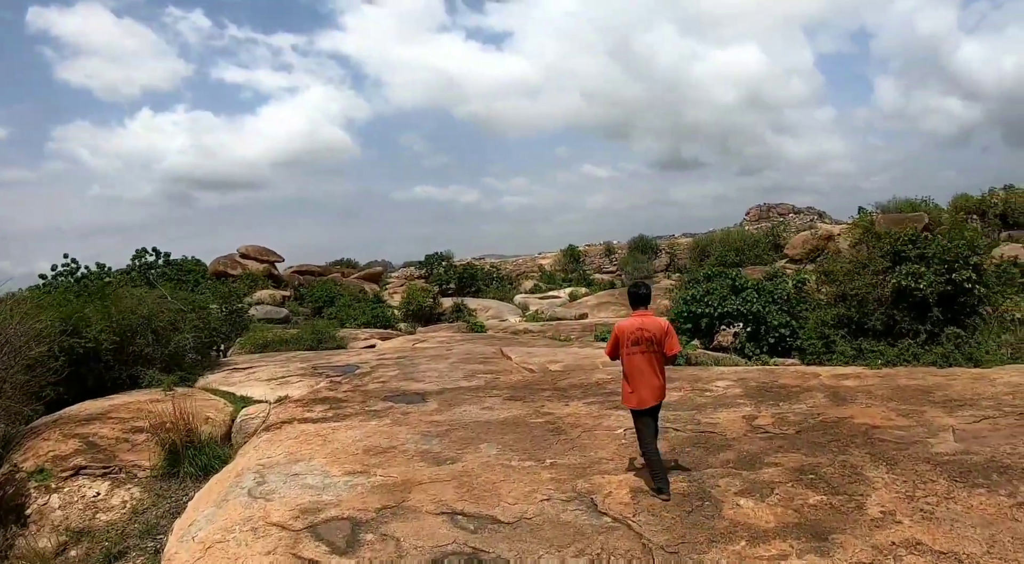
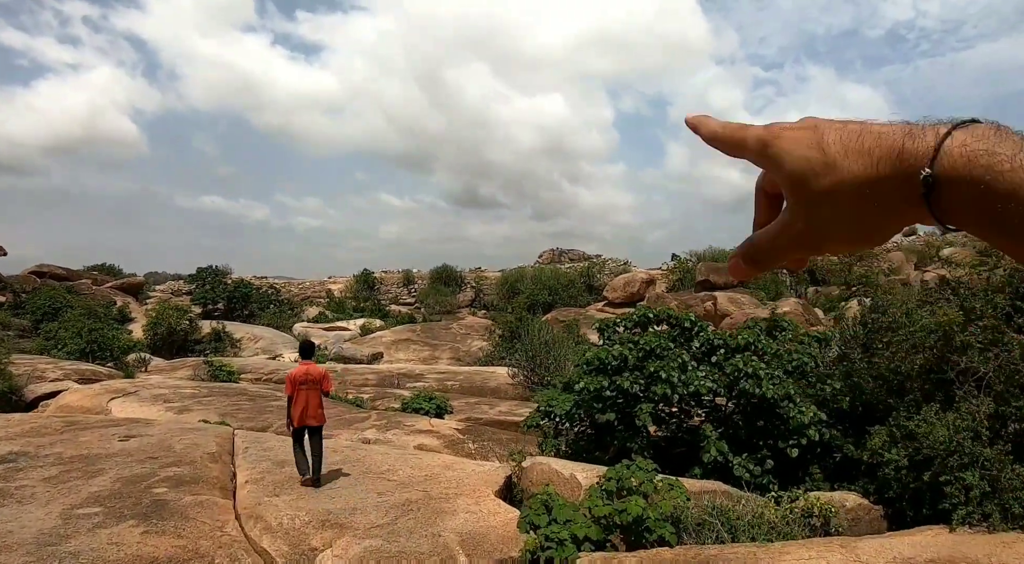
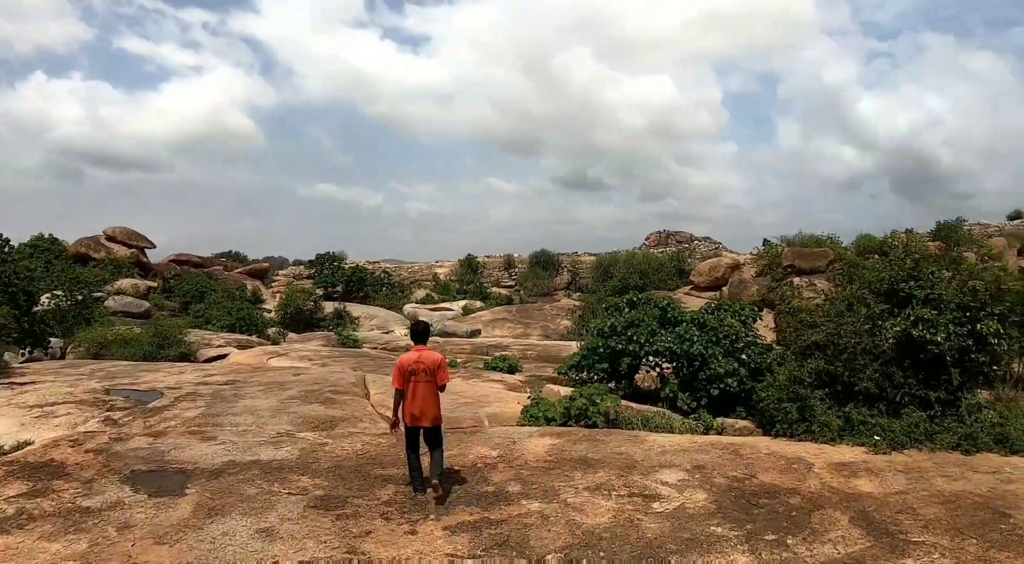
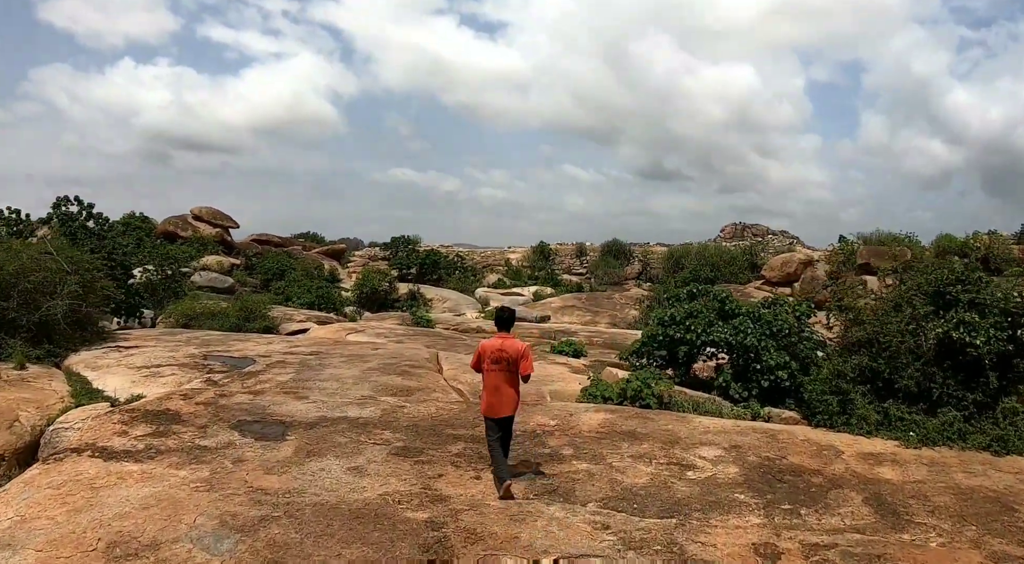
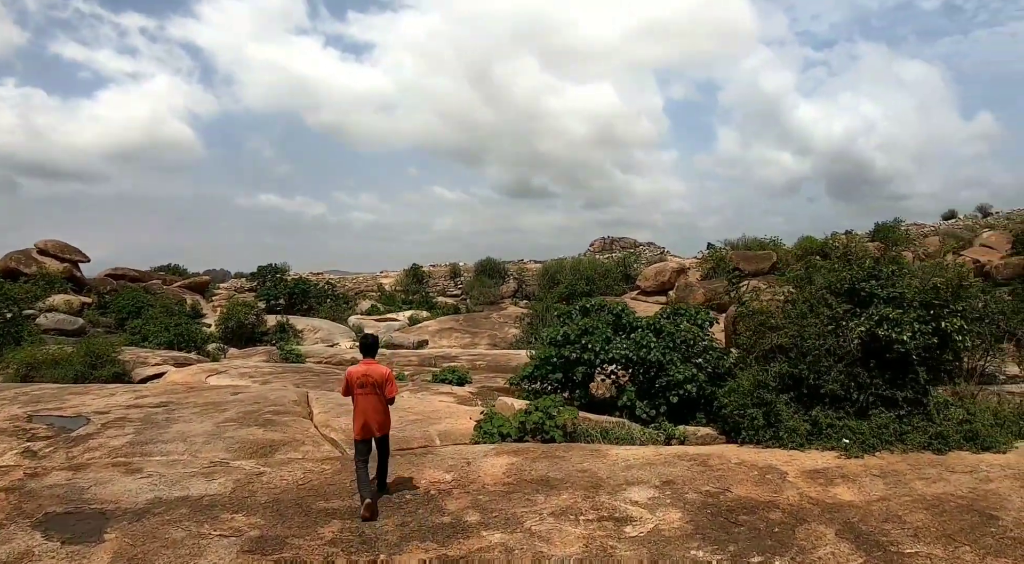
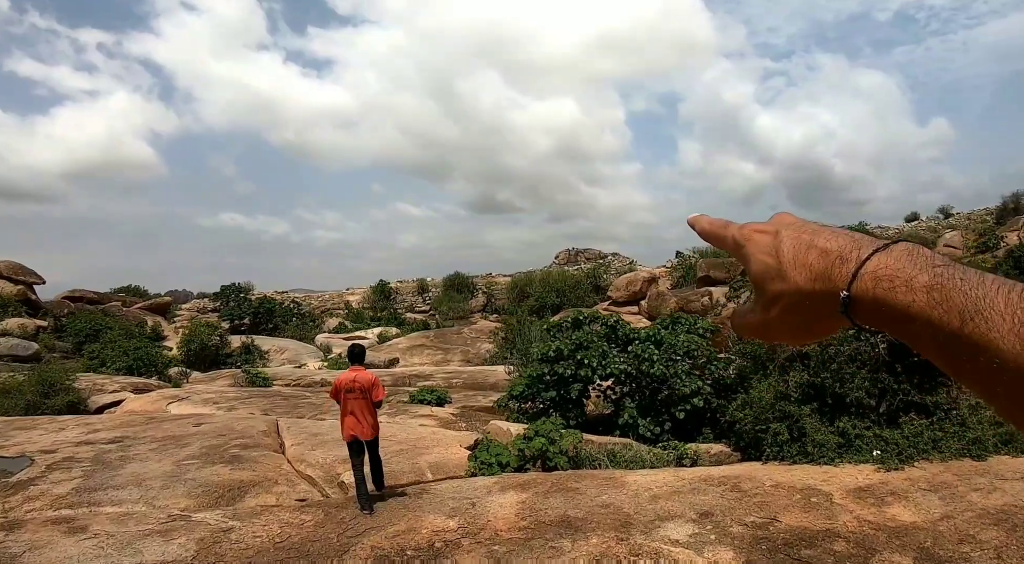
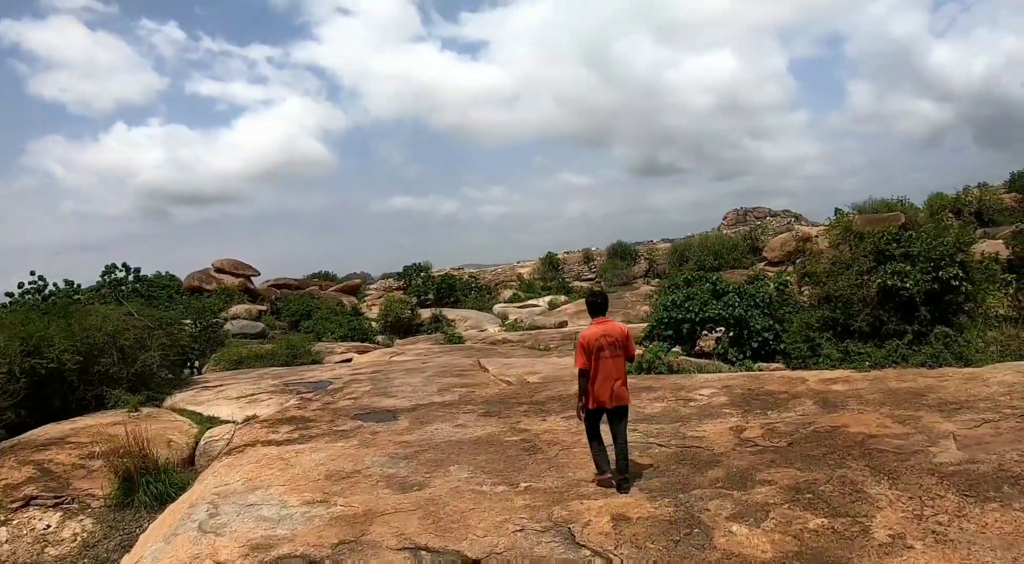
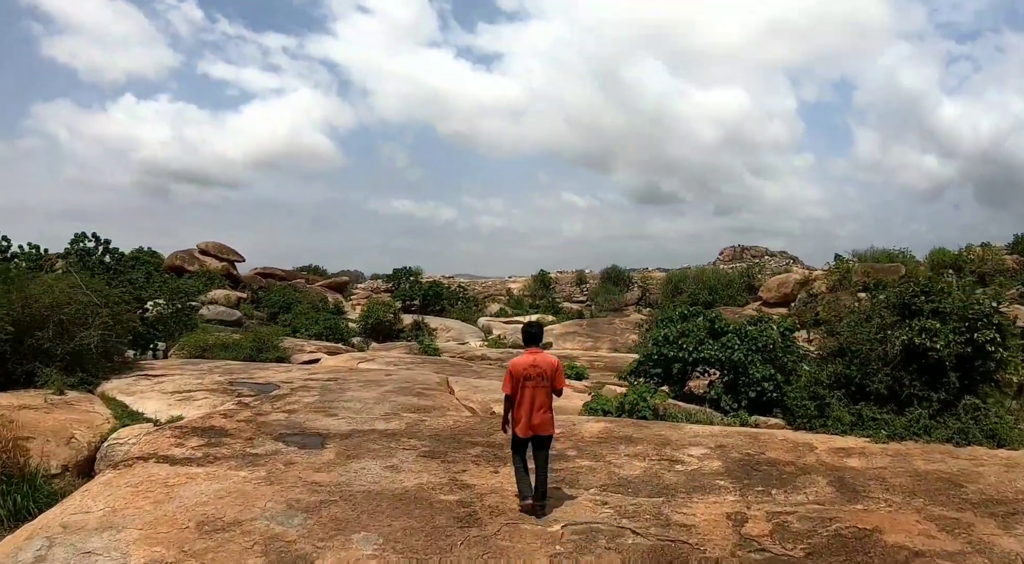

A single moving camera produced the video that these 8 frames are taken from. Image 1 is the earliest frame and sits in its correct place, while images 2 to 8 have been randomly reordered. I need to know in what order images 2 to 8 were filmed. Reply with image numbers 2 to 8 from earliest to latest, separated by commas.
7, 8, 4, 3, 5, 6, 2
